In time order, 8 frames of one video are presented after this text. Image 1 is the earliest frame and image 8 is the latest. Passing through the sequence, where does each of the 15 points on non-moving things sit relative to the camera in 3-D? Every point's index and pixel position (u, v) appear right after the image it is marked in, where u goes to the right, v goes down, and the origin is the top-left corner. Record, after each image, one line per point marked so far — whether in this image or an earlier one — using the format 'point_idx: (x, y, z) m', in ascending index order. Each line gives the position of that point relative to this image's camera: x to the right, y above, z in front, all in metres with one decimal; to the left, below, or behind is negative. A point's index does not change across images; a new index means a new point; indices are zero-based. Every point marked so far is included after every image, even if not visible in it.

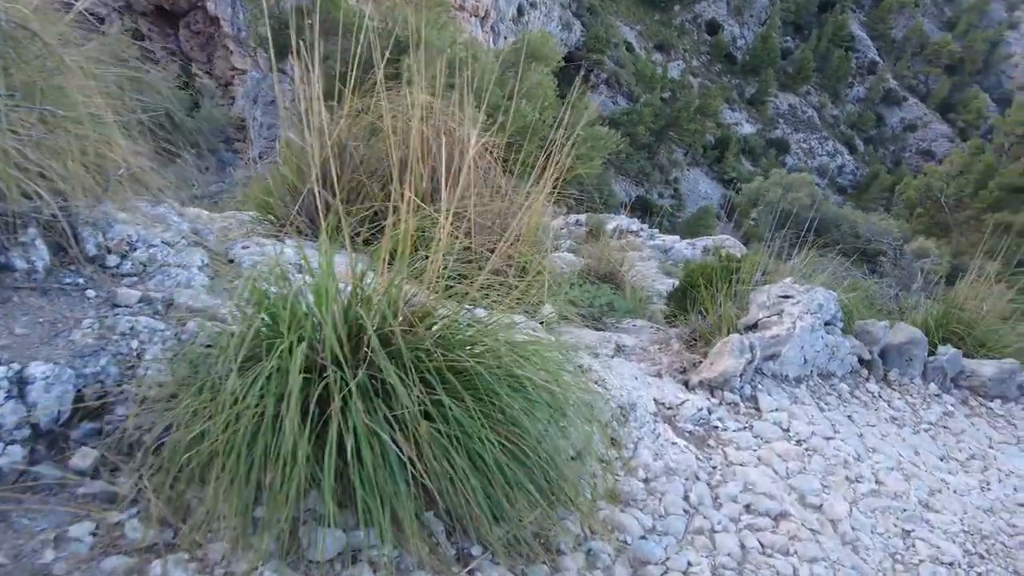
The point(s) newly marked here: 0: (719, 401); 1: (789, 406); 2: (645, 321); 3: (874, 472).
0: (+1.0, -0.6, +3.3) m
1: (+1.4, -0.6, +3.4) m
2: (+1.1, -0.3, +5.4) m
3: (+1.6, -0.8, +3.0) m
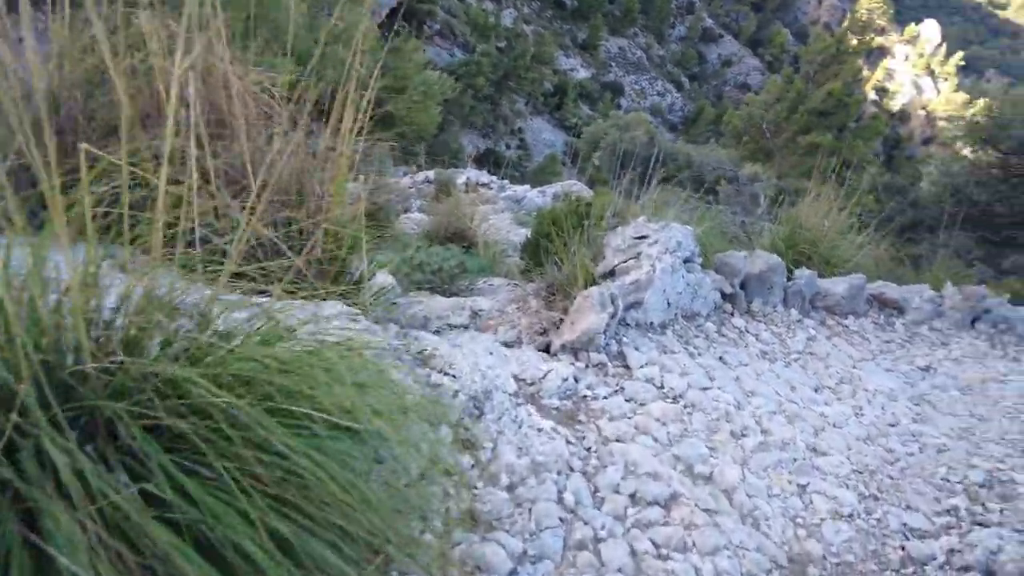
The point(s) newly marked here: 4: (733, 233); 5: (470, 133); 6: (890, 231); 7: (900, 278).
0: (+0.3, -0.3, +2.9) m
1: (+0.7, -0.3, +3.1) m
2: (-0.1, +0.1, +5.0) m
3: (+1.0, -0.5, +2.7) m
4: (+2.1, +0.5, +6.1) m
5: (-1.0, +4.0, +17.2) m
6: (+4.7, +0.7, +8.3) m
7: (+3.8, +0.1, +6.5) m
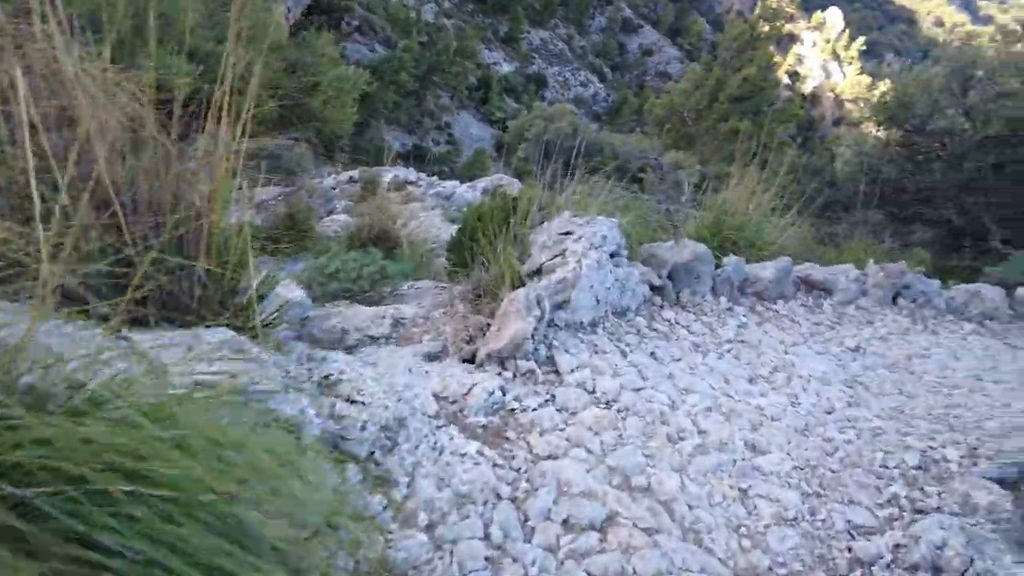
0: (0.0, -0.4, +2.7) m
1: (+0.3, -0.3, +2.9) m
2: (-0.6, 0.0, +4.7) m
3: (+0.7, -0.5, +2.6) m
4: (+1.4, +0.6, +6.1) m
5: (-3.0, +4.0, +16.8) m
6: (+3.8, +1.0, +8.5) m
7: (+3.1, +0.3, +6.6) m
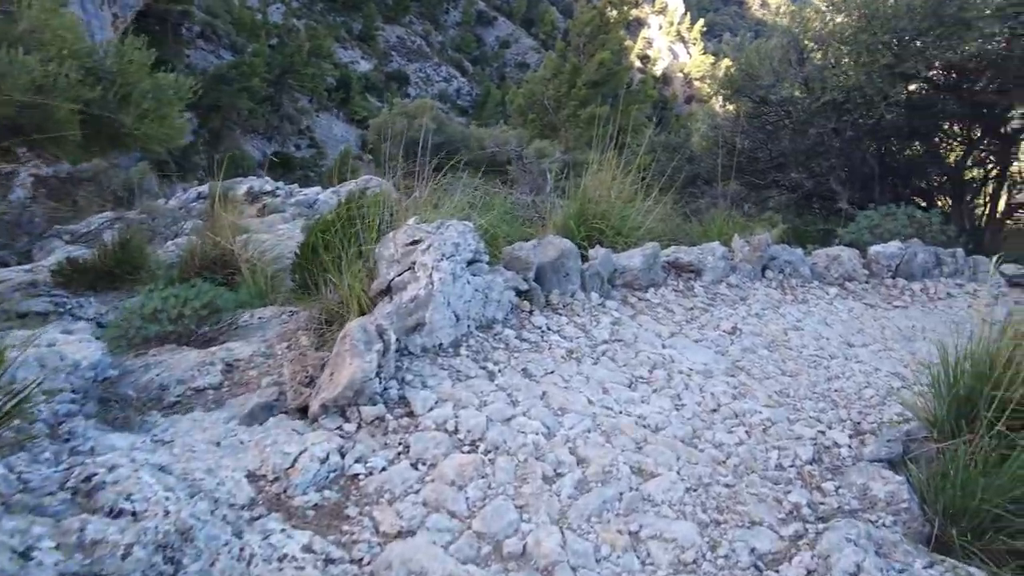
0: (-0.5, -0.5, +2.2) m
1: (-0.2, -0.4, +2.5) m
2: (-1.5, -0.2, +4.1) m
3: (+0.2, -0.6, +2.3) m
4: (+0.1, +0.6, +5.8) m
5: (-6.3, +3.5, +15.5) m
6: (+2.1, +1.3, +8.5) m
7: (+1.8, +0.5, +6.6) m
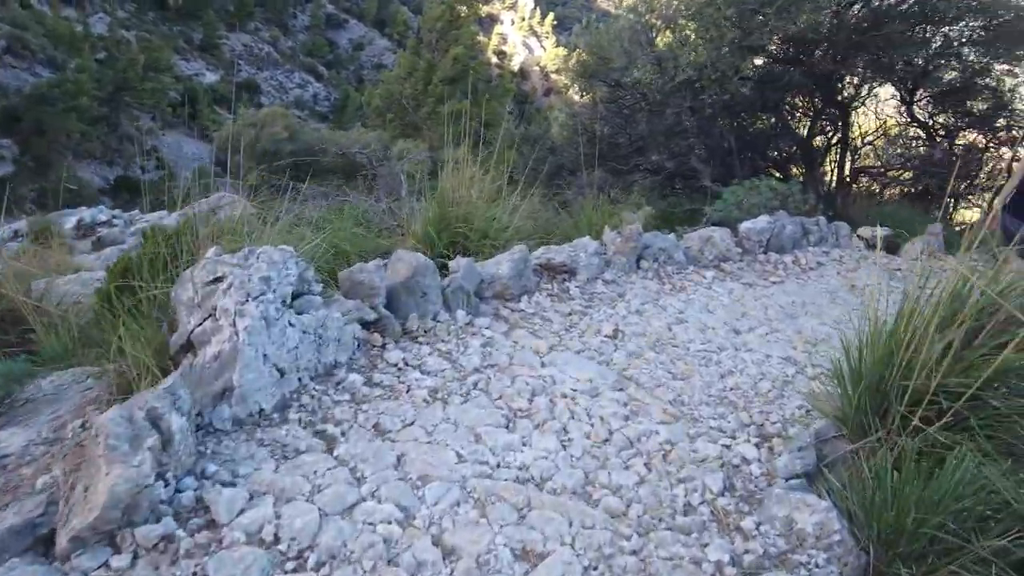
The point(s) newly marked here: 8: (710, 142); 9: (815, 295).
0: (-0.9, -0.6, +1.6) m
1: (-0.7, -0.5, +1.9) m
2: (-2.2, -0.5, +3.3) m
3: (-0.2, -0.7, +1.7) m
4: (-1.0, +0.5, +5.2) m
5: (-9.3, +2.5, +13.6) m
6: (+0.4, +1.3, +8.2) m
7: (+0.5, +0.6, +6.2) m
8: (+2.3, +1.7, +7.8) m
9: (+2.2, -0.1, +4.8) m
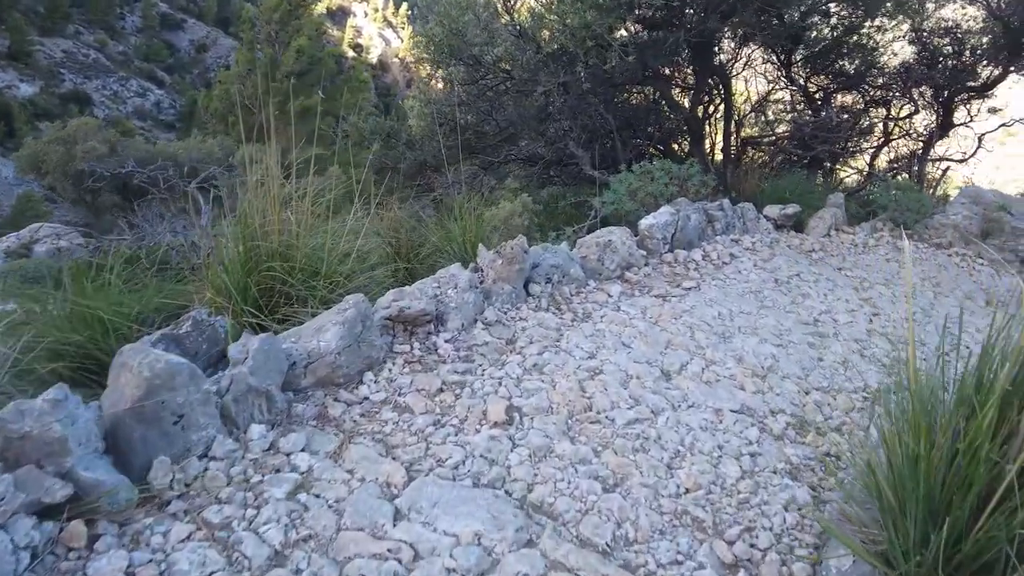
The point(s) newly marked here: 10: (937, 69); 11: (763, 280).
0: (-1.1, -1.0, +0.2) m
1: (-0.9, -0.9, +0.6) m
2: (-2.7, -1.0, +1.7) m
3: (-0.4, -1.0, +0.5) m
4: (-1.9, +0.1, +3.7) m
5: (-11.7, +1.2, +10.6) m
6: (-1.2, +1.1, +6.9) m
7: (-0.6, +0.3, +5.0) m
8: (+0.8, +1.7, +6.9) m
9: (+1.4, -0.1, +4.0) m
10: (+4.8, +2.4, +7.4) m
11: (+1.7, +0.1, +4.4) m
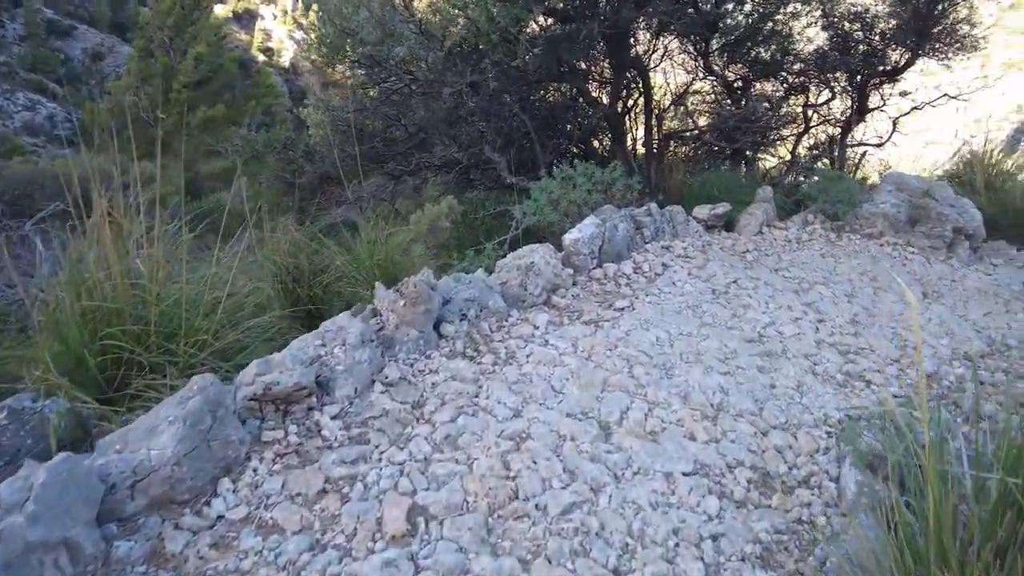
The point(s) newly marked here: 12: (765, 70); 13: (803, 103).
0: (-1.1, -1.3, -0.4) m
1: (-1.0, -1.2, 0.0) m
2: (-2.8, -1.4, +0.9) m
3: (-0.4, -1.2, 0.0) m
4: (-2.3, -0.2, +3.0) m
5: (-12.8, +0.2, +8.9) m
6: (-2.0, +0.8, +6.3) m
7: (-1.2, +0.1, +4.4) m
8: (-0.1, +1.6, +6.4) m
9: (+0.9, -0.2, +3.6) m
10: (+3.8, +2.6, +7.3) m
11: (+1.2, 0.0, +4.1) m
12: (+2.8, +2.4, +7.3) m
13: (+3.4, +2.1, +7.7) m
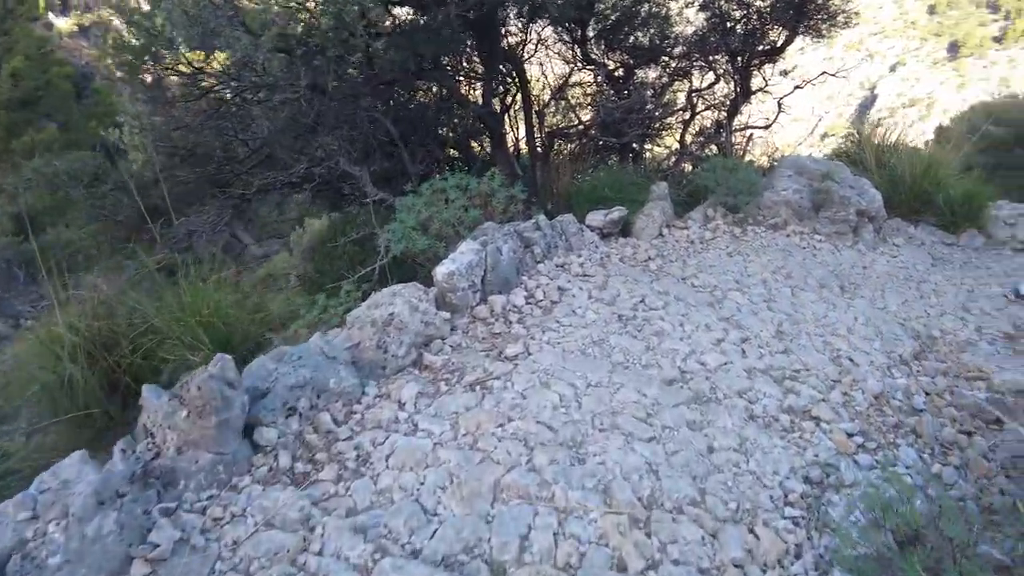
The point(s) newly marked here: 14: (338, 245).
0: (-1.0, -1.6, -1.3) m
1: (-0.9, -1.5, -0.9) m
2: (-2.8, -1.9, -0.3) m
3: (-0.4, -1.5, -0.9) m
4: (-2.8, -0.7, +1.8) m
5: (-14.0, -1.4, +6.1) m
6: (-3.0, +0.3, +5.1) m
7: (-1.9, -0.3, +3.4) m
8: (-1.2, +1.3, +5.5) m
9: (+0.3, -0.3, +2.9) m
10: (+2.3, +2.7, +7.0) m
11: (+0.5, -0.2, +3.4) m
12: (+1.4, +2.4, +6.8) m
13: (+1.9, +2.2, +7.3) m
14: (-1.3, +0.3, +5.1) m
